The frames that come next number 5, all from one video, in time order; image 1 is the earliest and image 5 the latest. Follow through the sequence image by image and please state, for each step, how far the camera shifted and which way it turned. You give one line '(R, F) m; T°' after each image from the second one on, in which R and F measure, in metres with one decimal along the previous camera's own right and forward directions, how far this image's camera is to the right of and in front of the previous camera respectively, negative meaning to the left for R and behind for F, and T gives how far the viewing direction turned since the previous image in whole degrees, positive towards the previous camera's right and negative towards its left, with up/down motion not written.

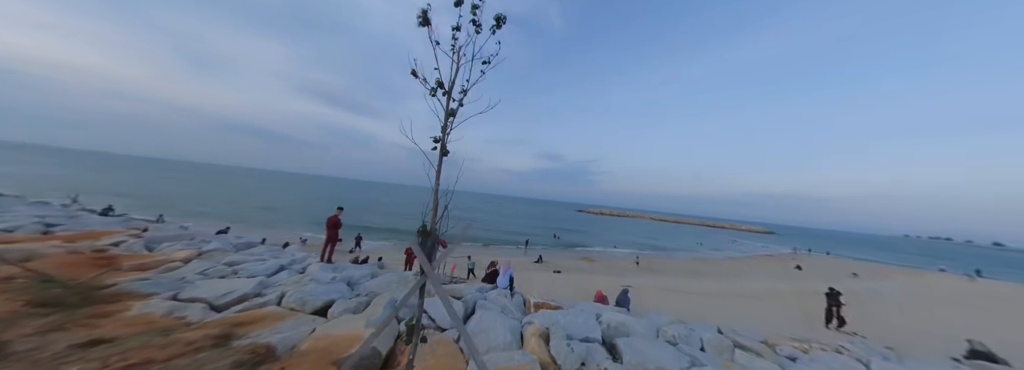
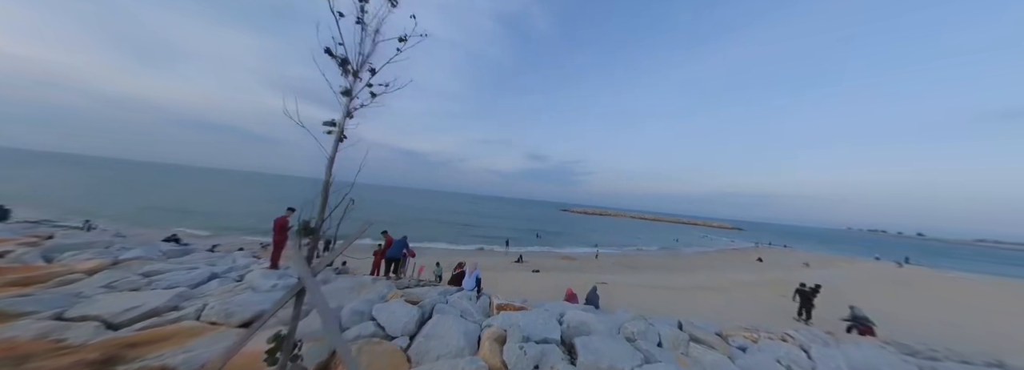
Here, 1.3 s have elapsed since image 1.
(+0.4, +0.1) m; +4°
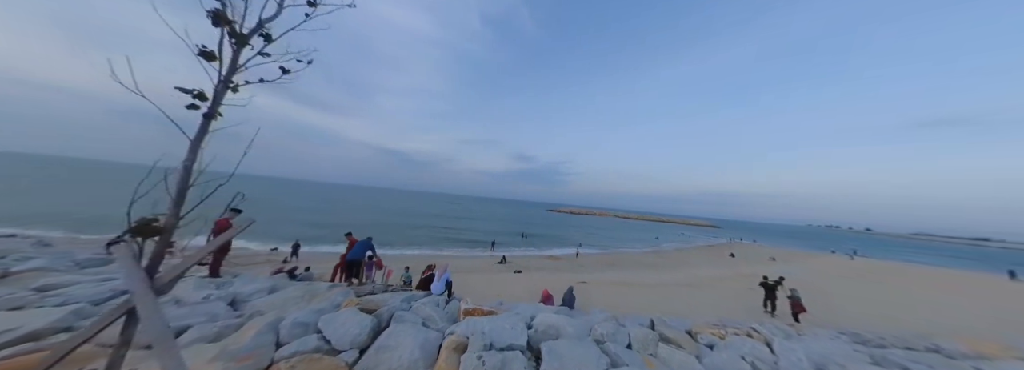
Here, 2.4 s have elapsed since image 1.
(+0.4, +0.2) m; +4°
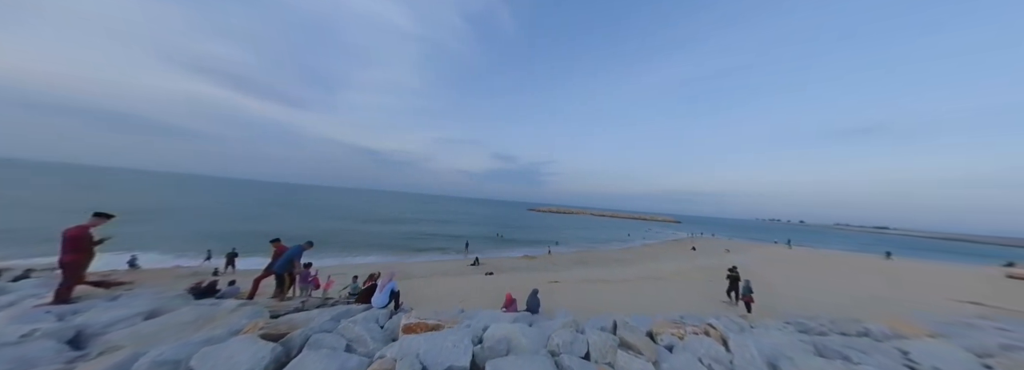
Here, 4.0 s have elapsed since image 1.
(+0.5, +0.6) m; +6°
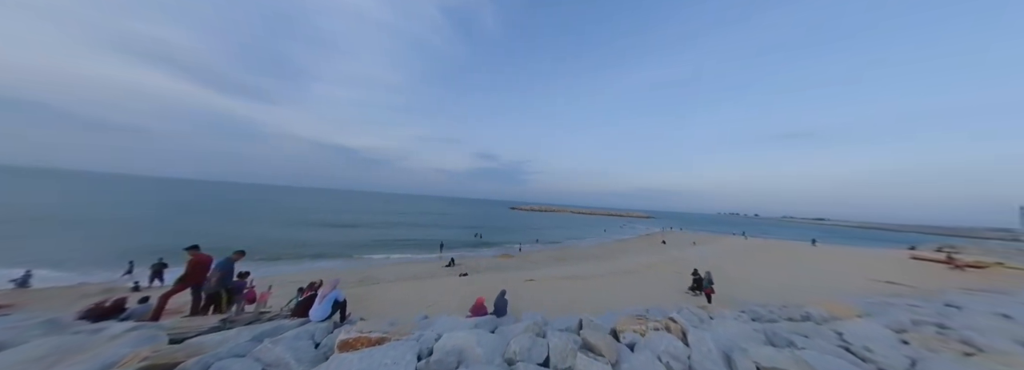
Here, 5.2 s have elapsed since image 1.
(+0.4, +0.4) m; +5°
